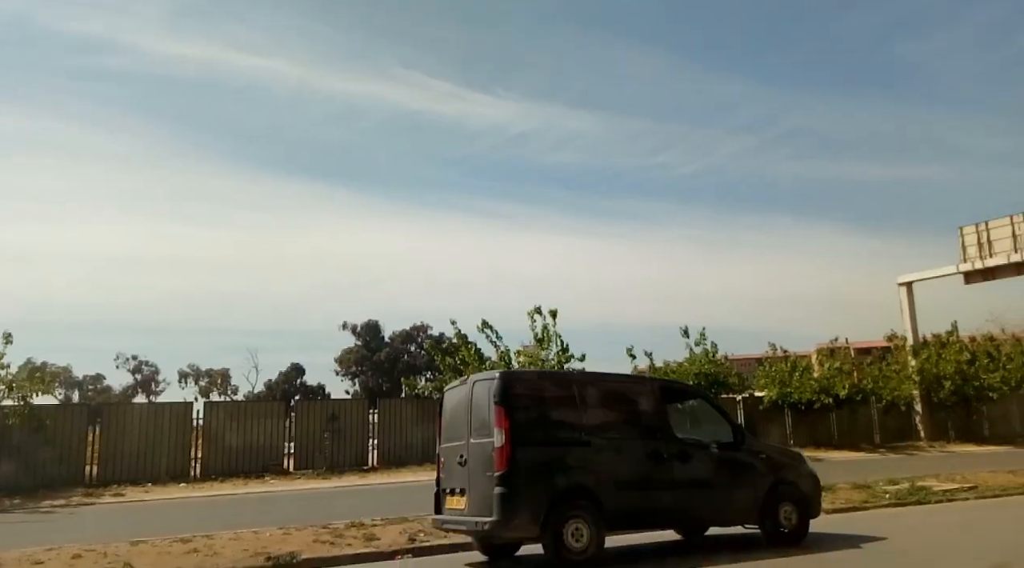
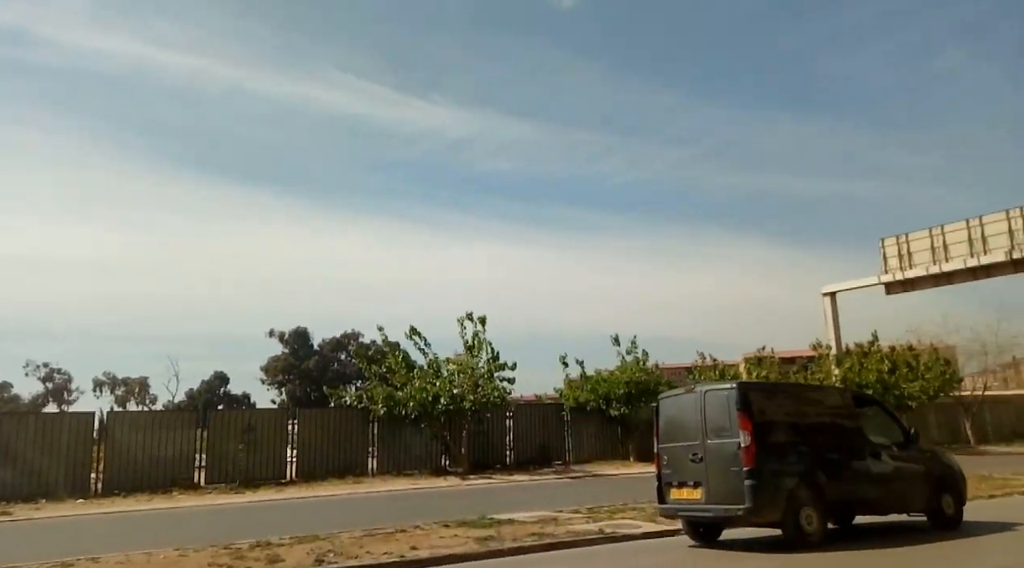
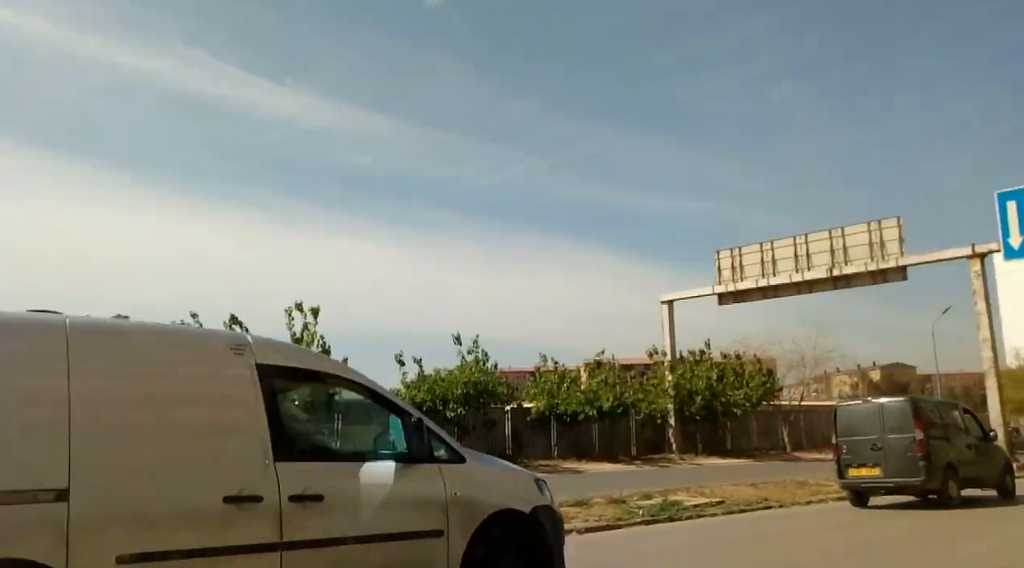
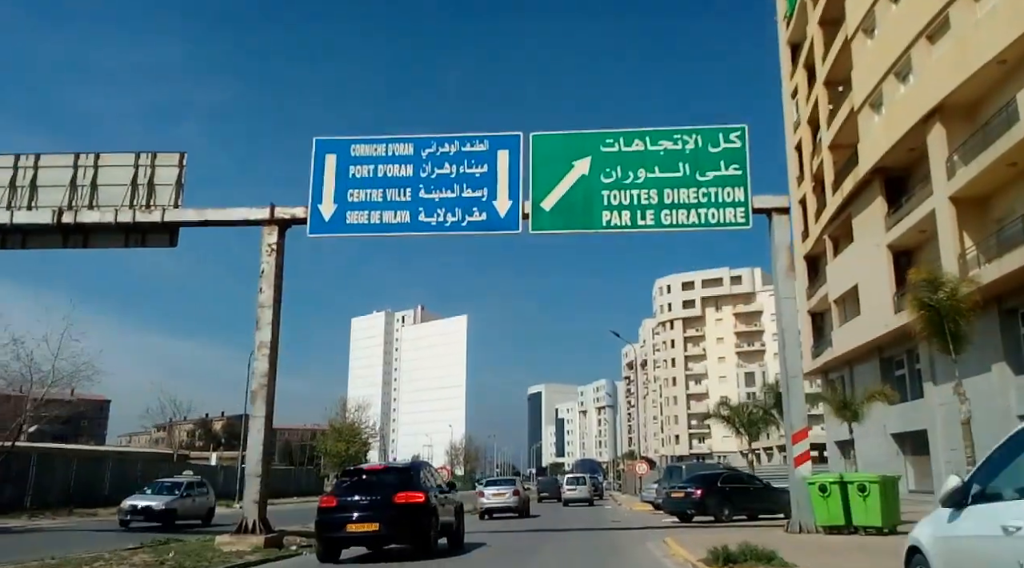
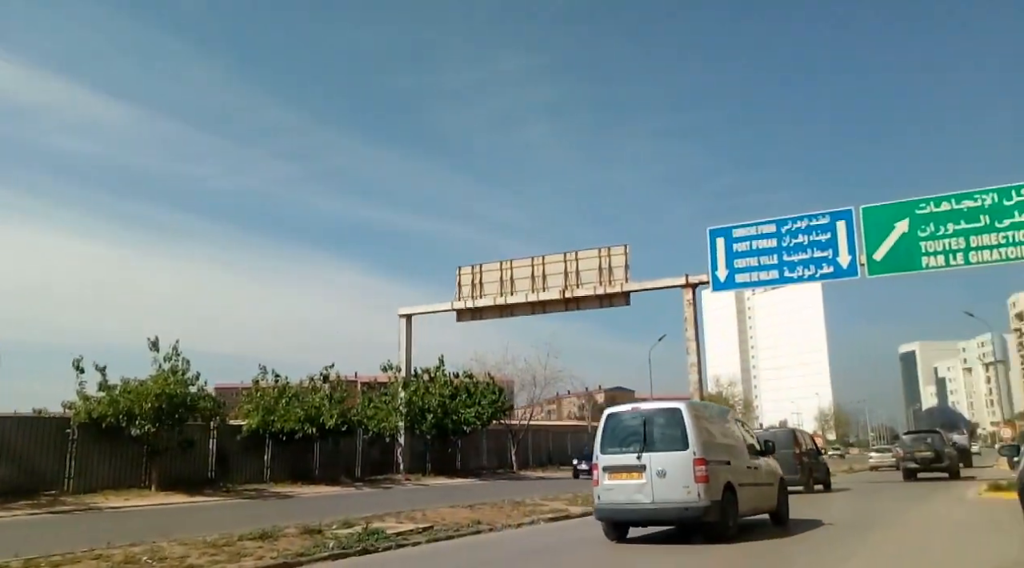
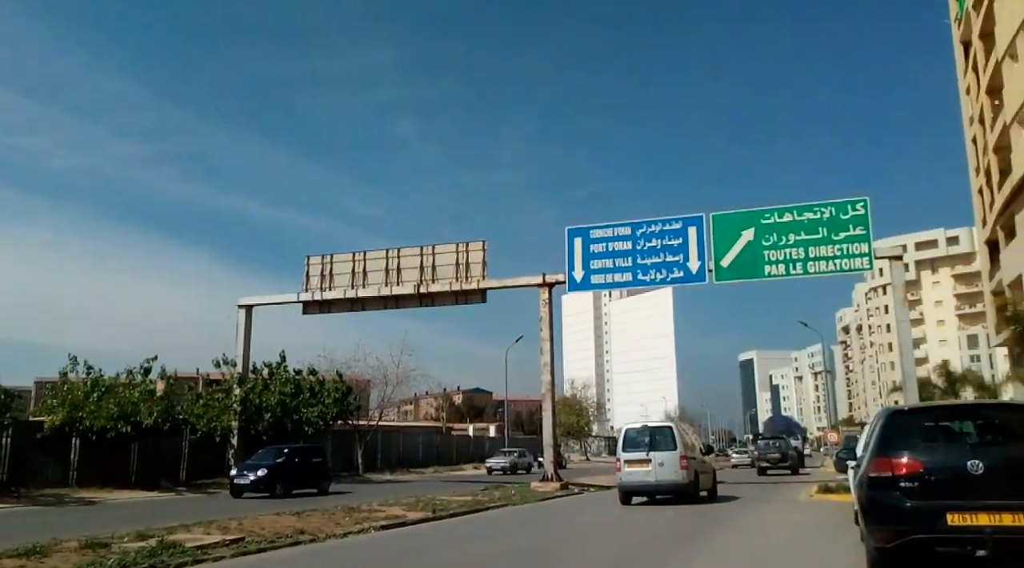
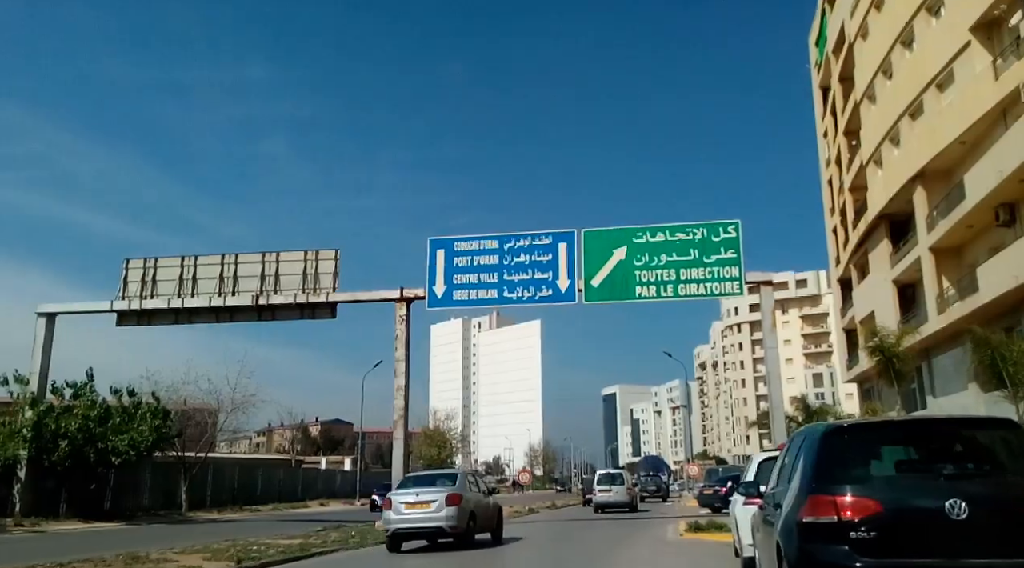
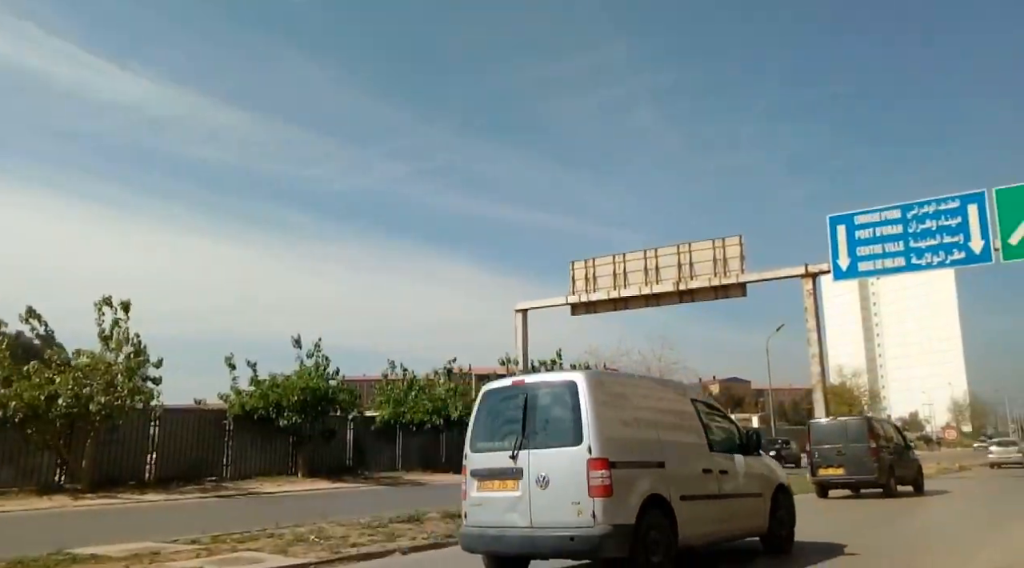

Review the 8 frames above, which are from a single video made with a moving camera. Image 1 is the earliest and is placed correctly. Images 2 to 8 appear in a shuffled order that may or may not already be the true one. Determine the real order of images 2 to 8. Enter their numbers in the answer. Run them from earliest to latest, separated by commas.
2, 3, 8, 5, 6, 7, 4
